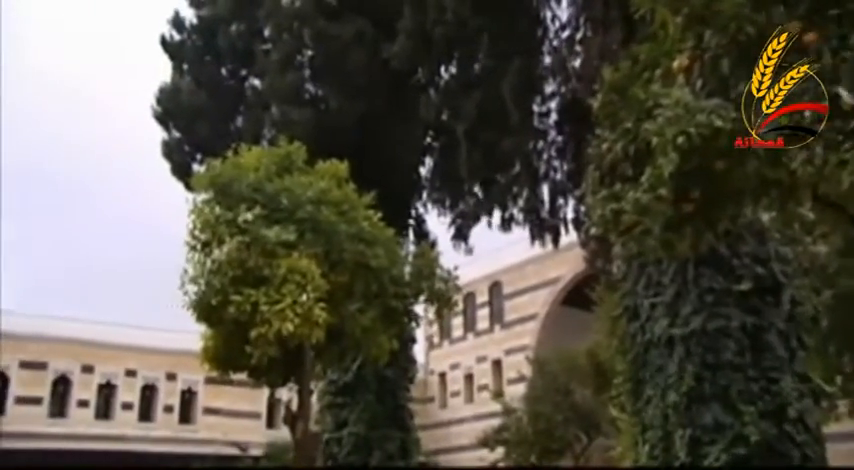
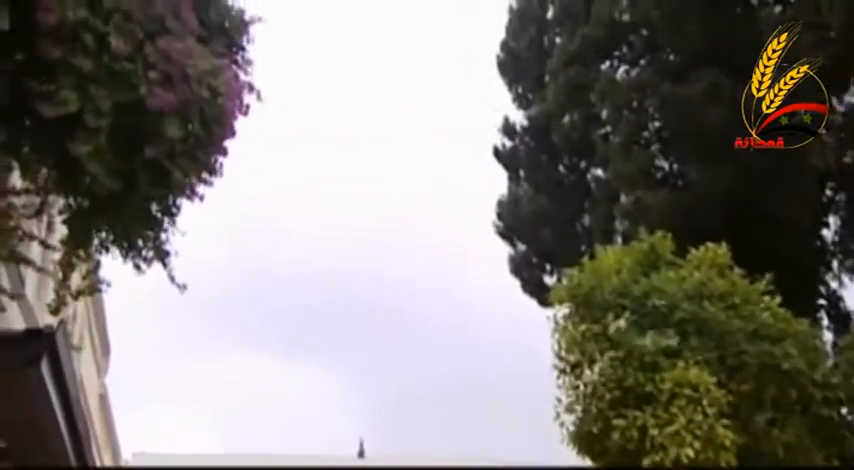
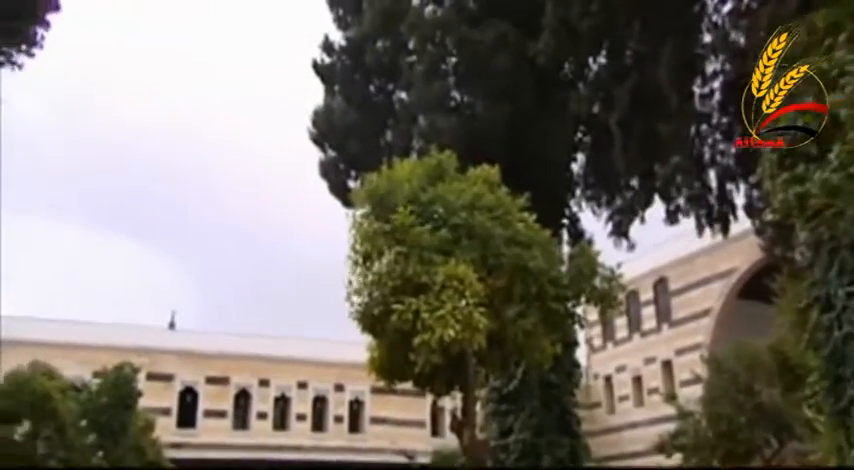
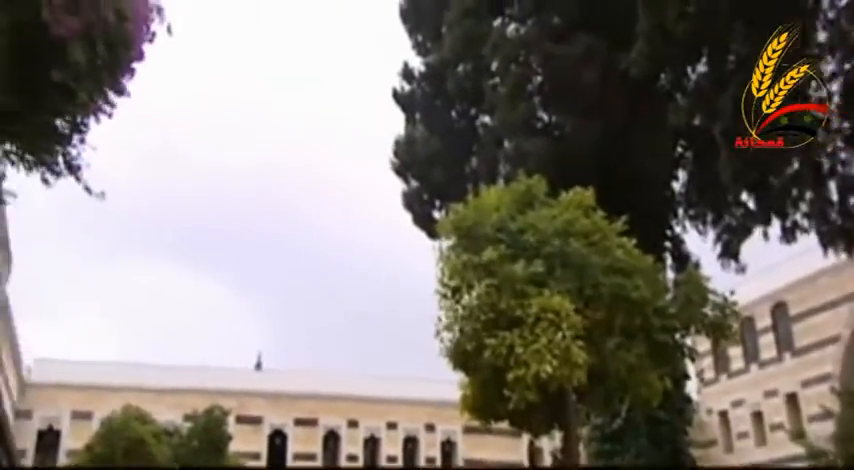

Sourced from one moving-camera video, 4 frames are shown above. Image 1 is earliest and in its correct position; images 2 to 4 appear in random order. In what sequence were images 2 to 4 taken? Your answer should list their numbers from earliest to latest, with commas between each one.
3, 4, 2
